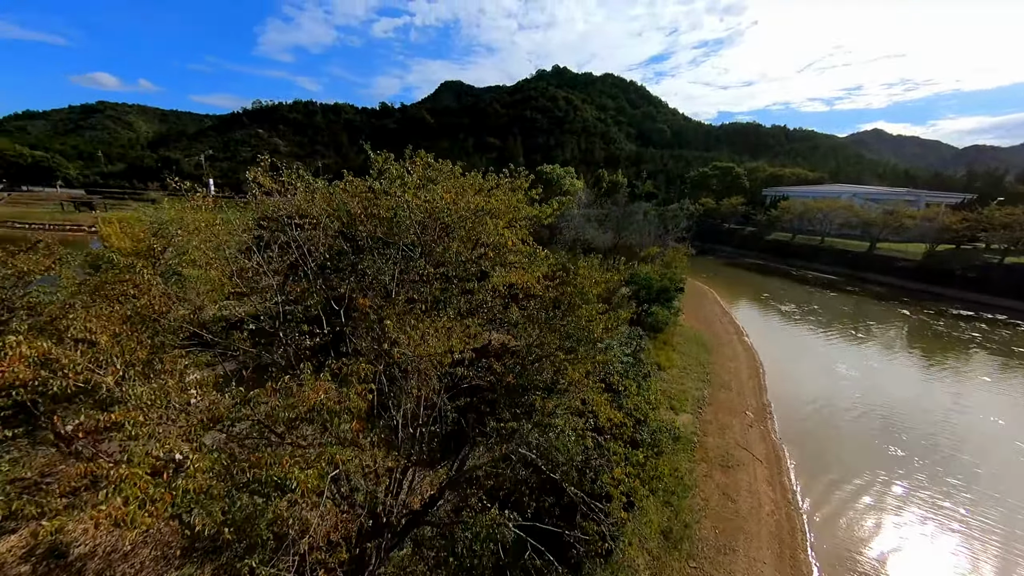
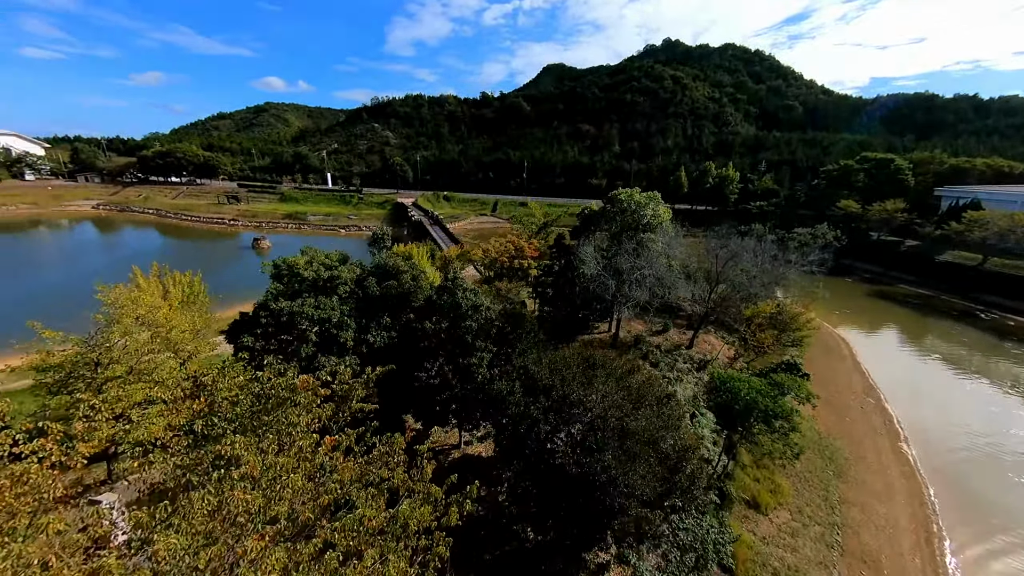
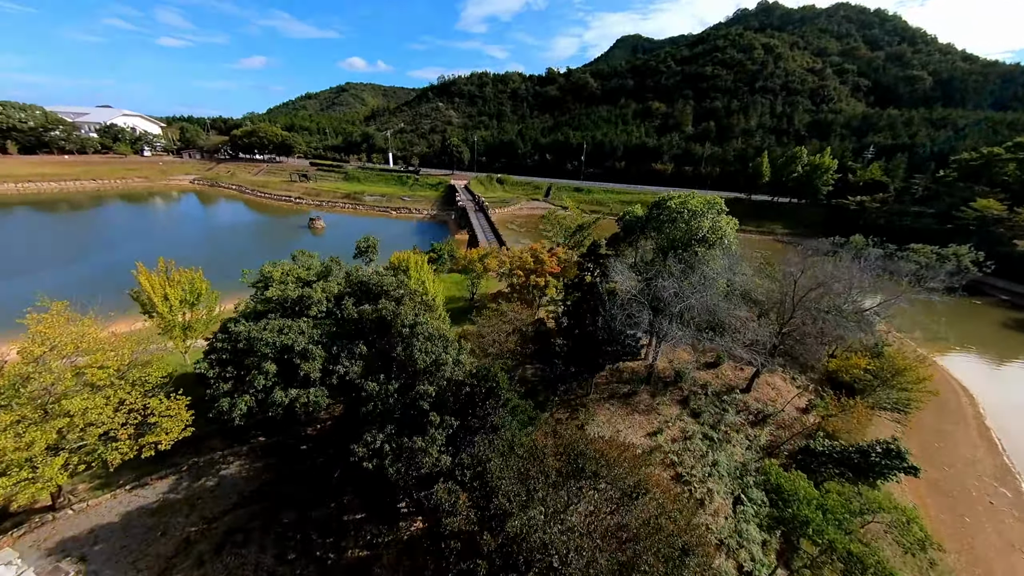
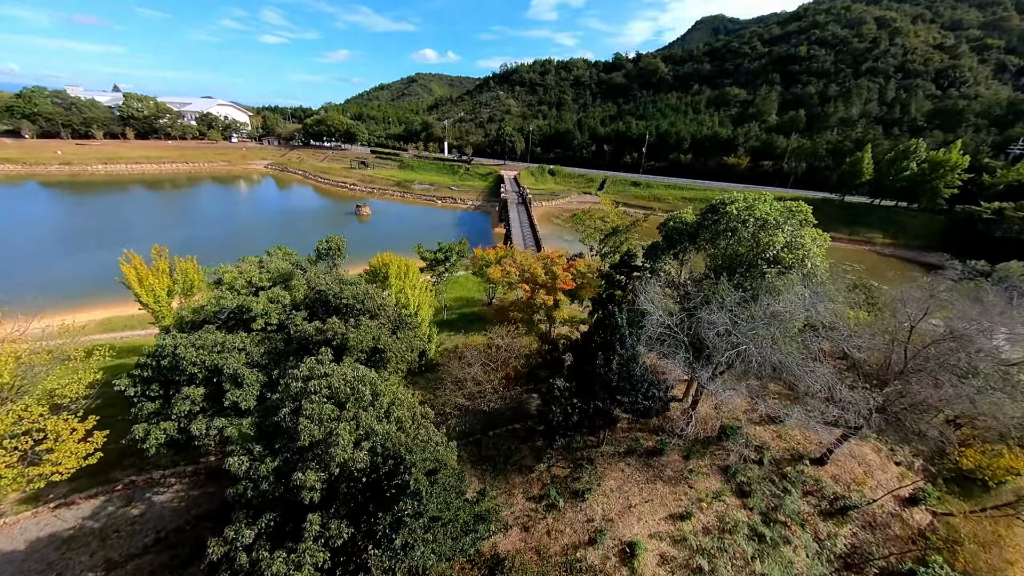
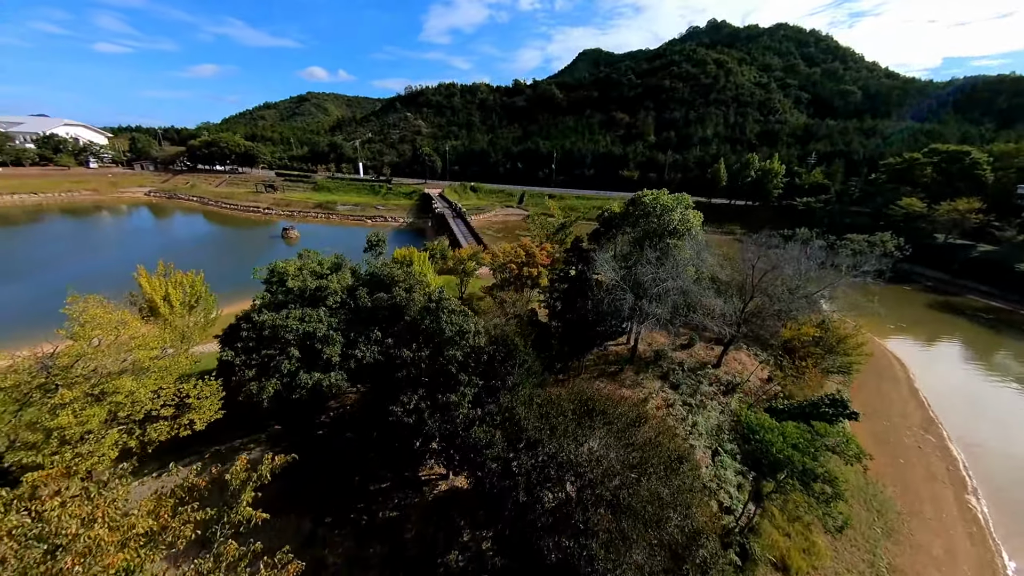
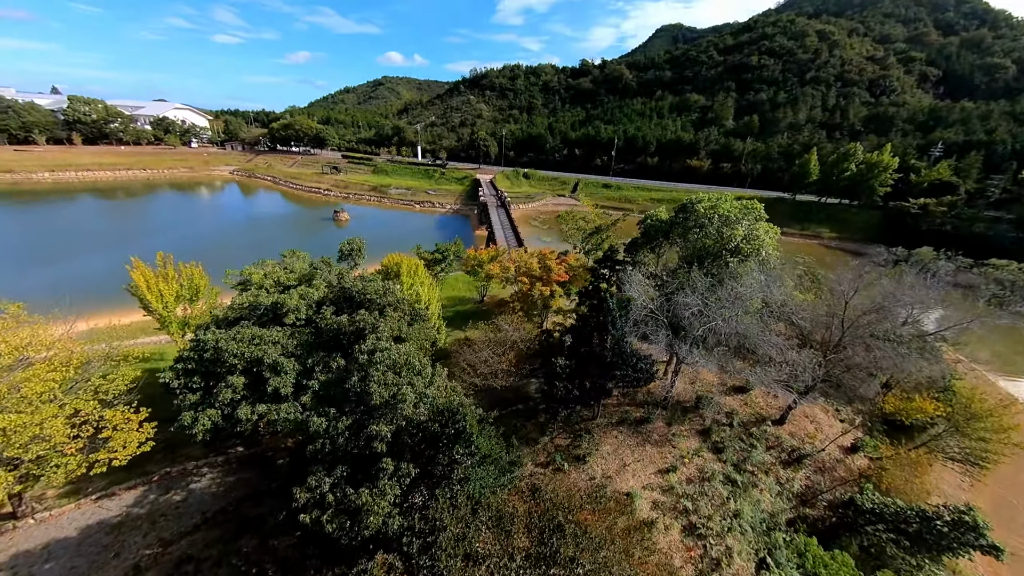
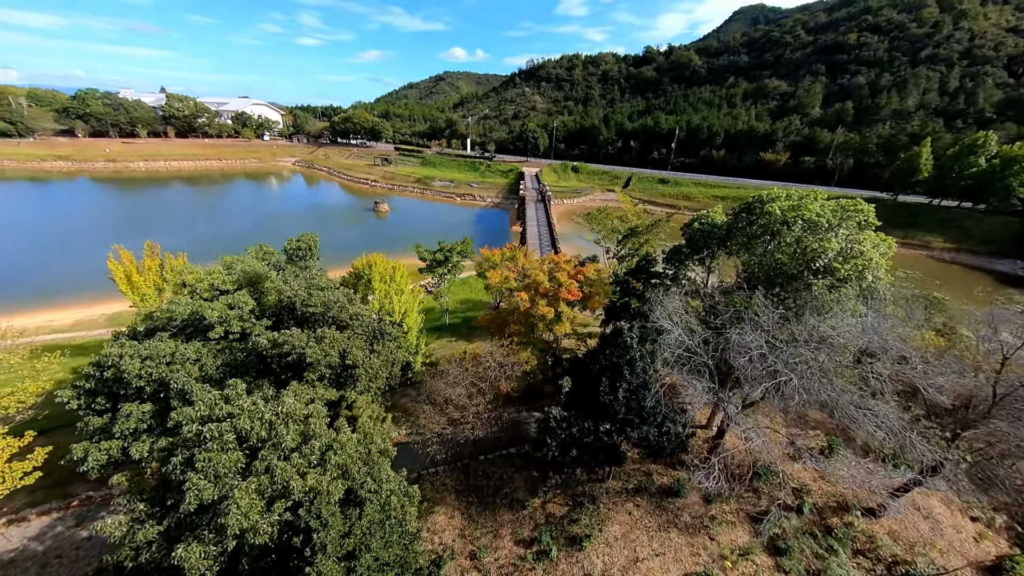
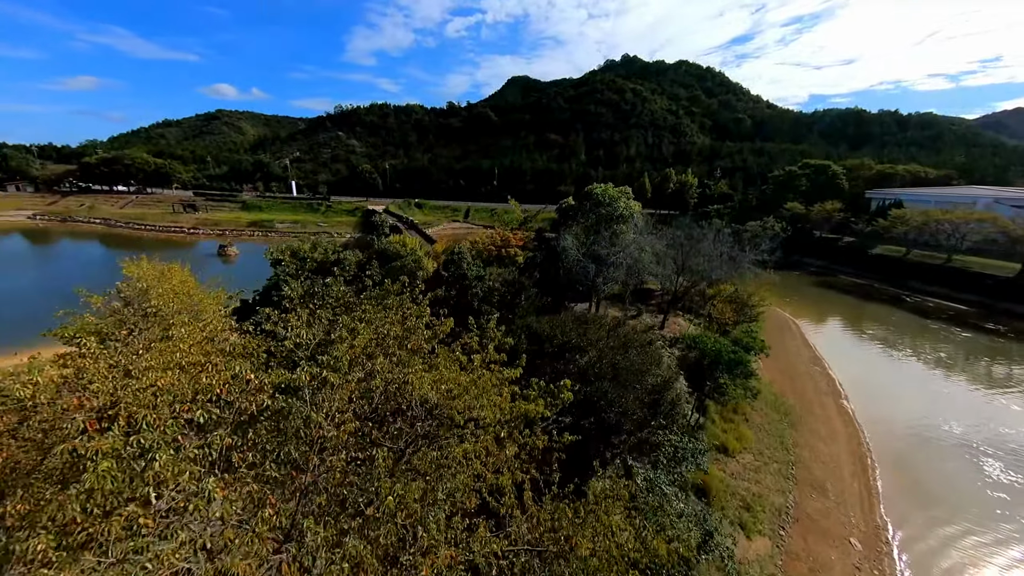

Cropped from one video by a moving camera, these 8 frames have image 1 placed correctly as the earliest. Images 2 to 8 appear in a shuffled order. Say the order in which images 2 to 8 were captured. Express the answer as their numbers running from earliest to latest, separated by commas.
8, 2, 5, 3, 6, 4, 7
